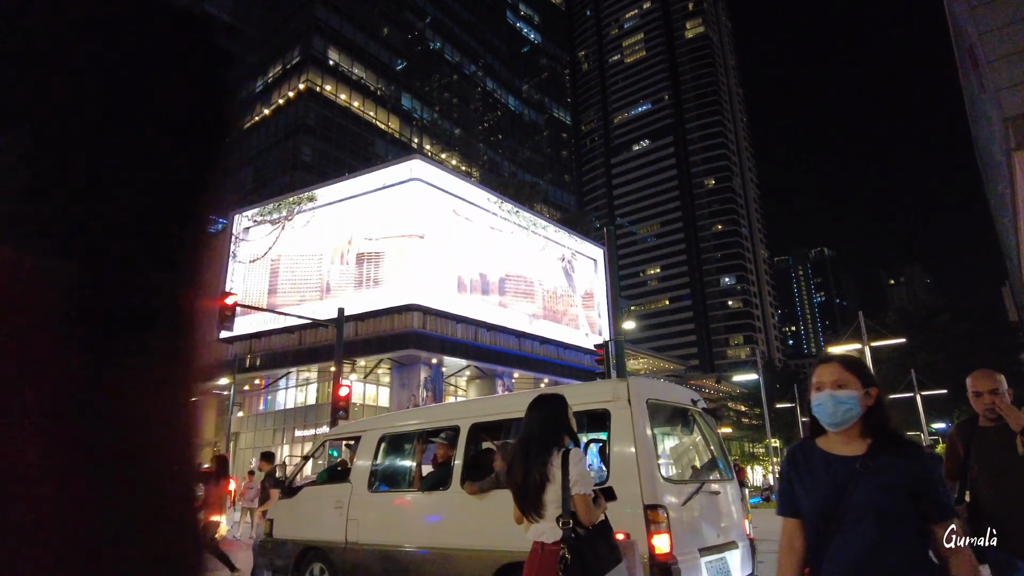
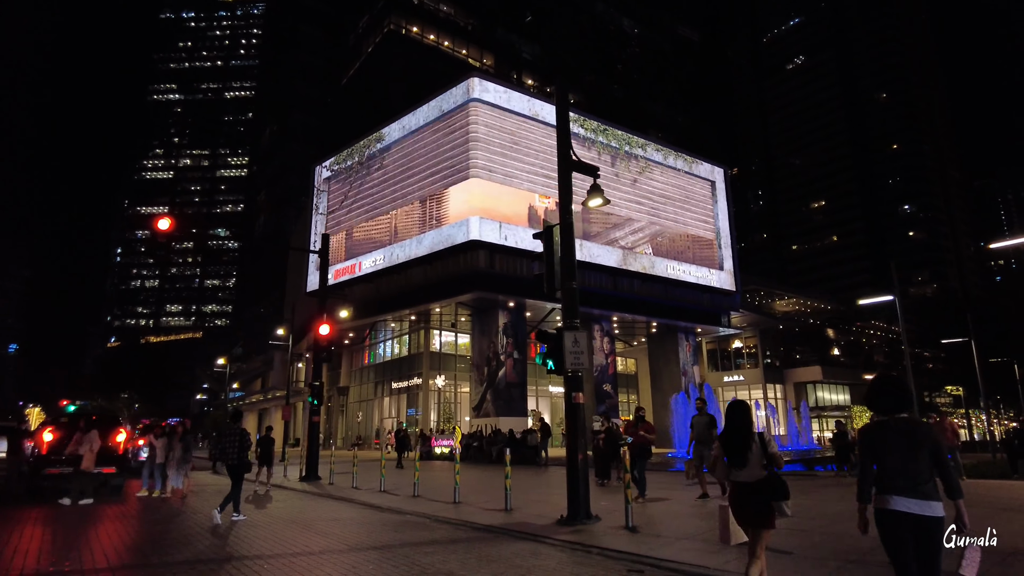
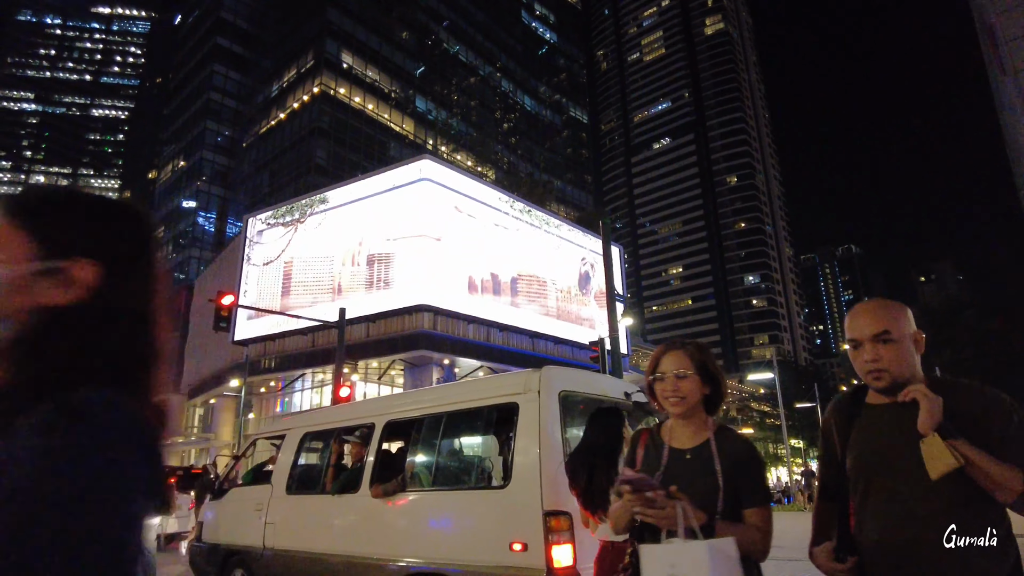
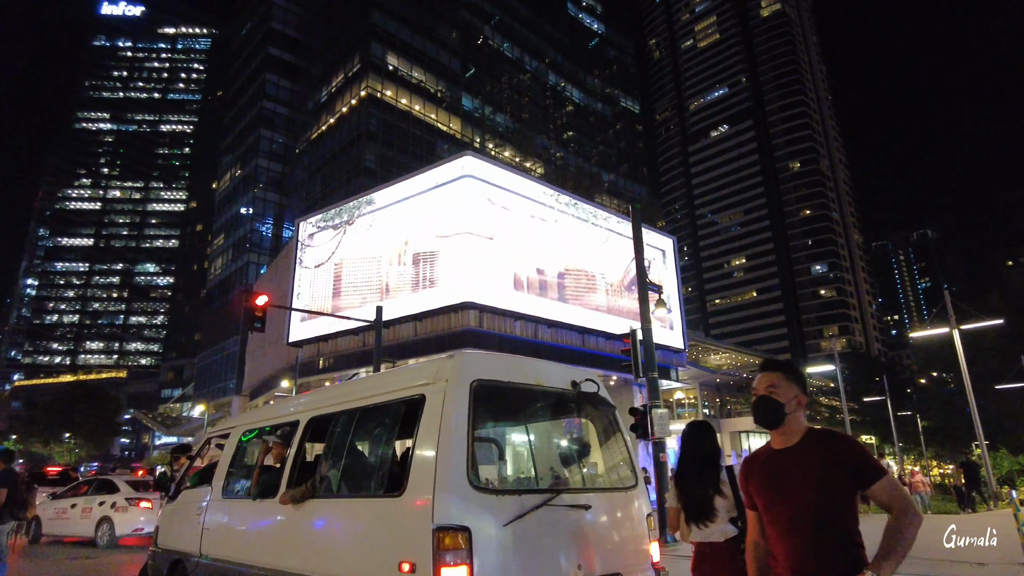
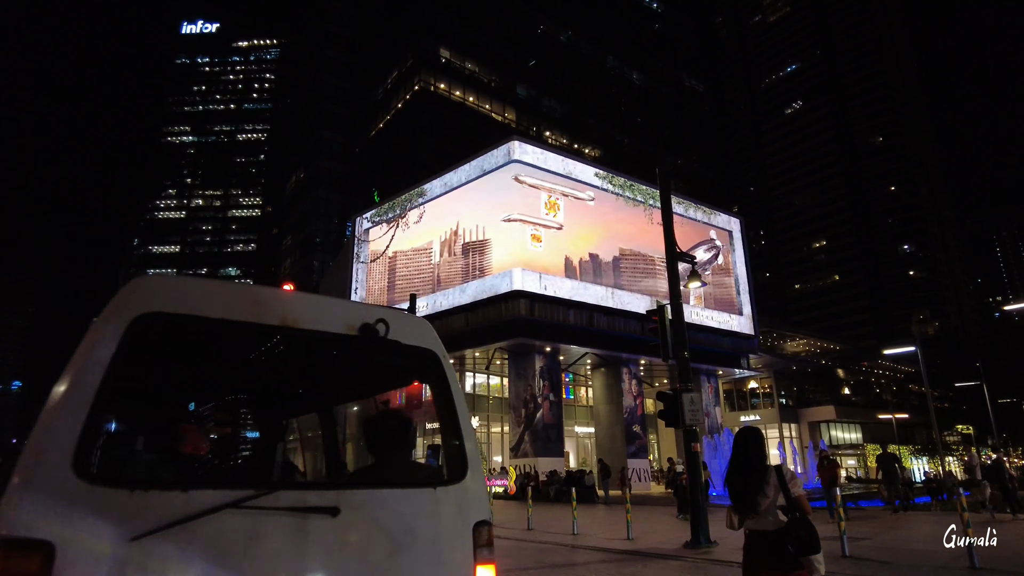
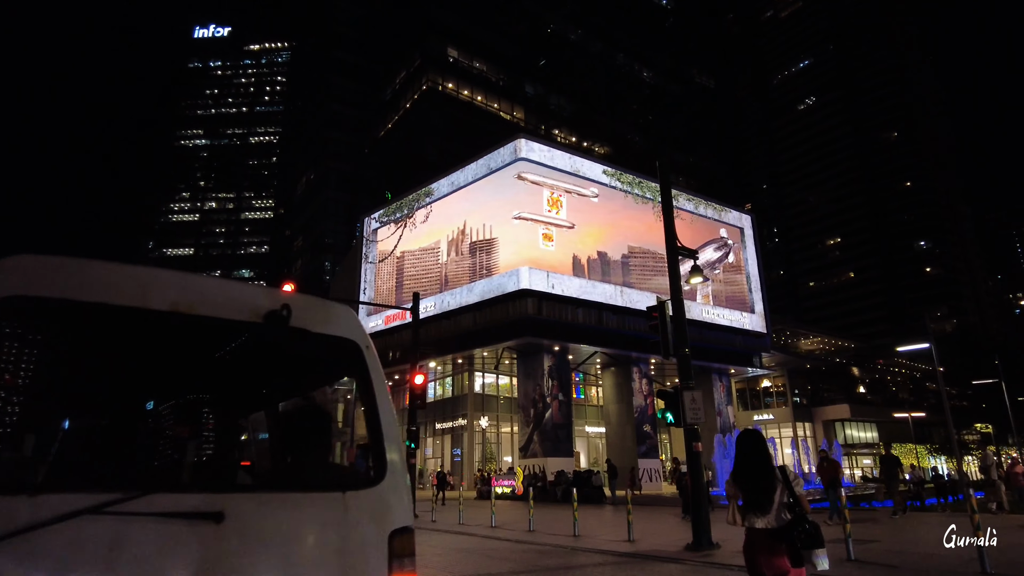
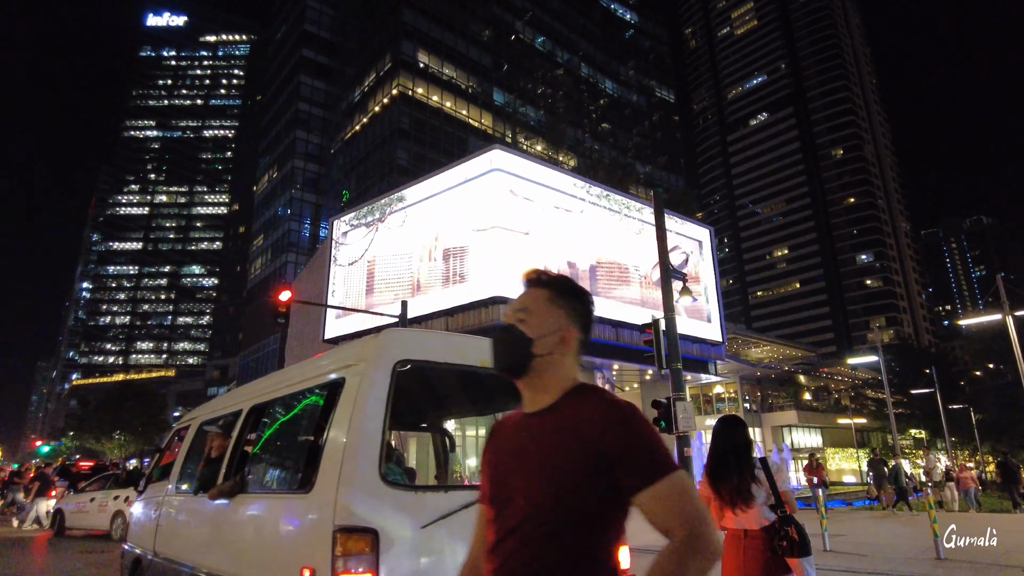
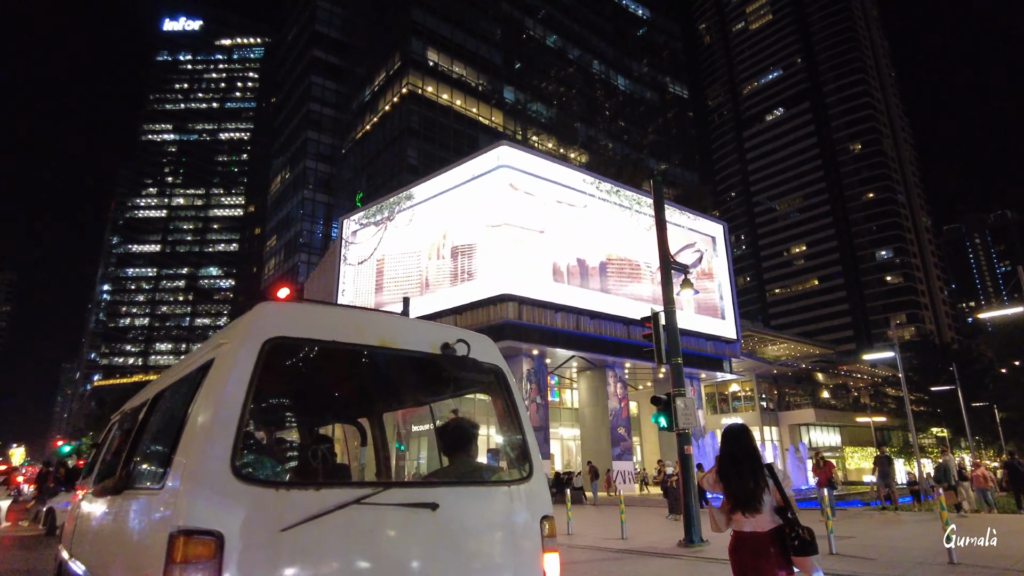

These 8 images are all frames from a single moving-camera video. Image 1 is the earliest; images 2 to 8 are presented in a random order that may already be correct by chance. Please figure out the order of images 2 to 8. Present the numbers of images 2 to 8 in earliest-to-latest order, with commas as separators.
3, 4, 7, 8, 5, 6, 2
